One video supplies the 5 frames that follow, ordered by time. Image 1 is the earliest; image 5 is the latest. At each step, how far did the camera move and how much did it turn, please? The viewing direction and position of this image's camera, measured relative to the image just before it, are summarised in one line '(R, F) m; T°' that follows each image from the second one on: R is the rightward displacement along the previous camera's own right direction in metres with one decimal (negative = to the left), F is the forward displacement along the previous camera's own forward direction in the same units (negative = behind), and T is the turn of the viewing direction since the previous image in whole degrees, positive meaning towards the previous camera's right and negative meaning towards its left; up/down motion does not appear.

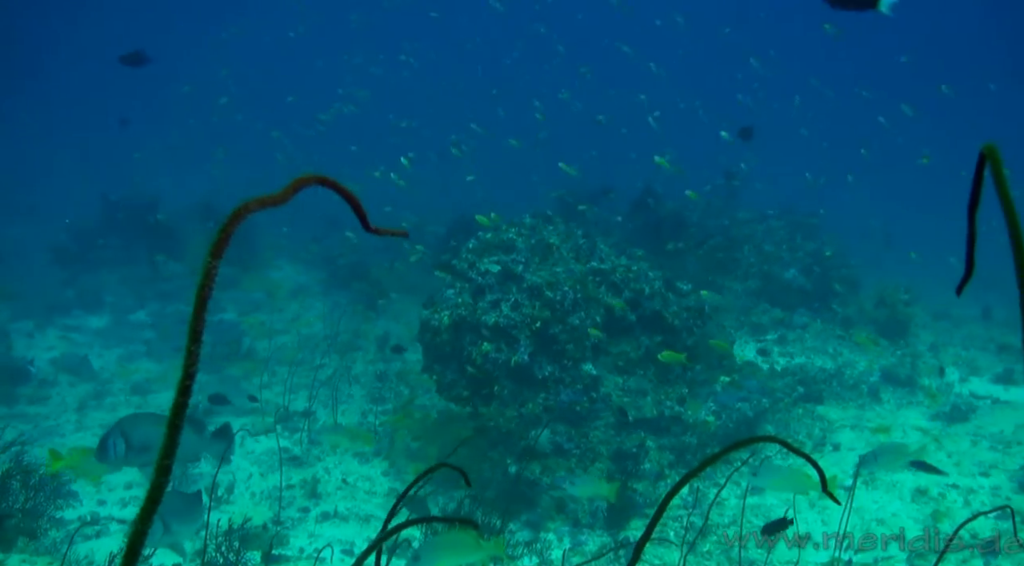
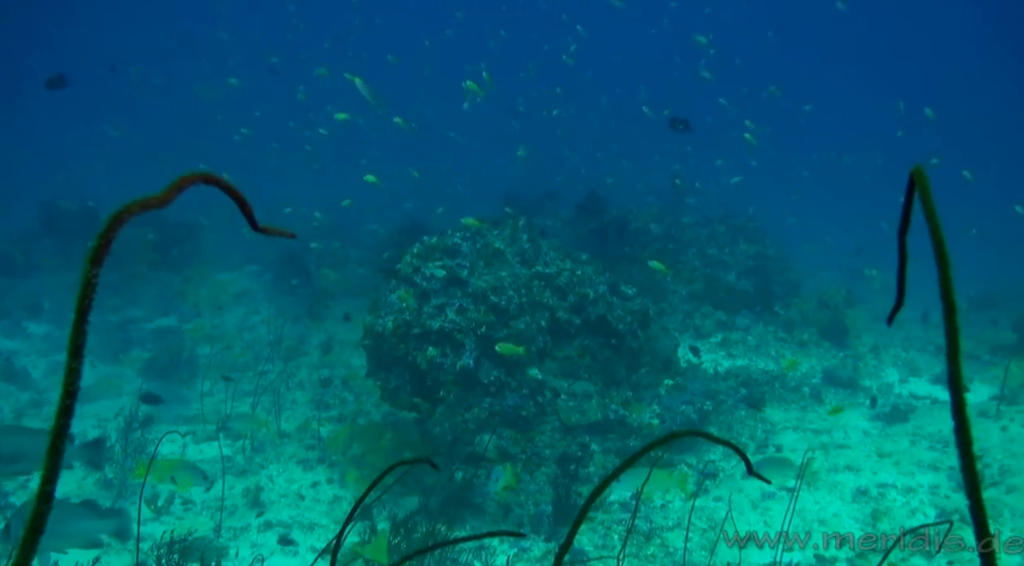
(+3.7, +0.2) m; -10°
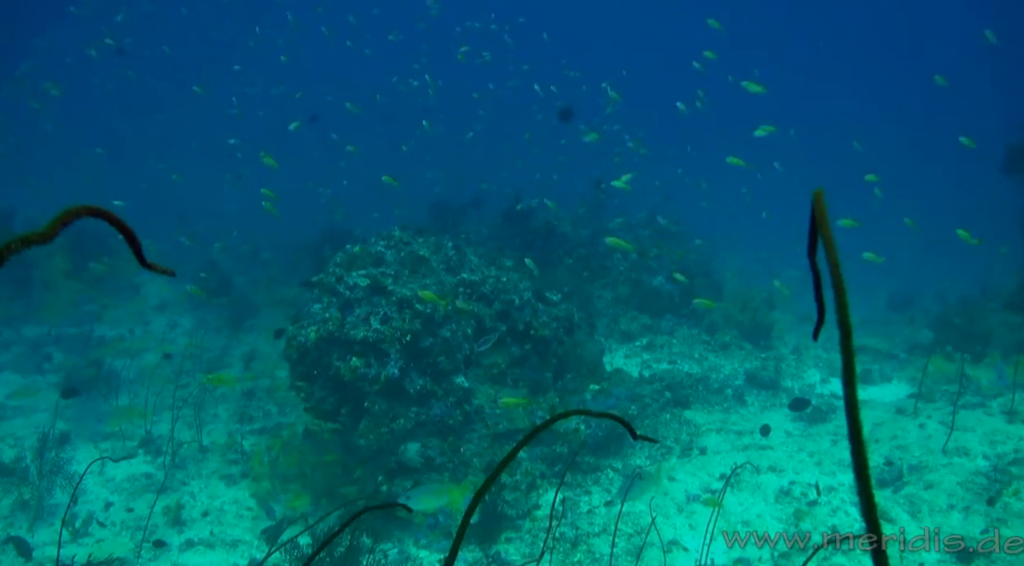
(+0.7, +0.1) m; +2°
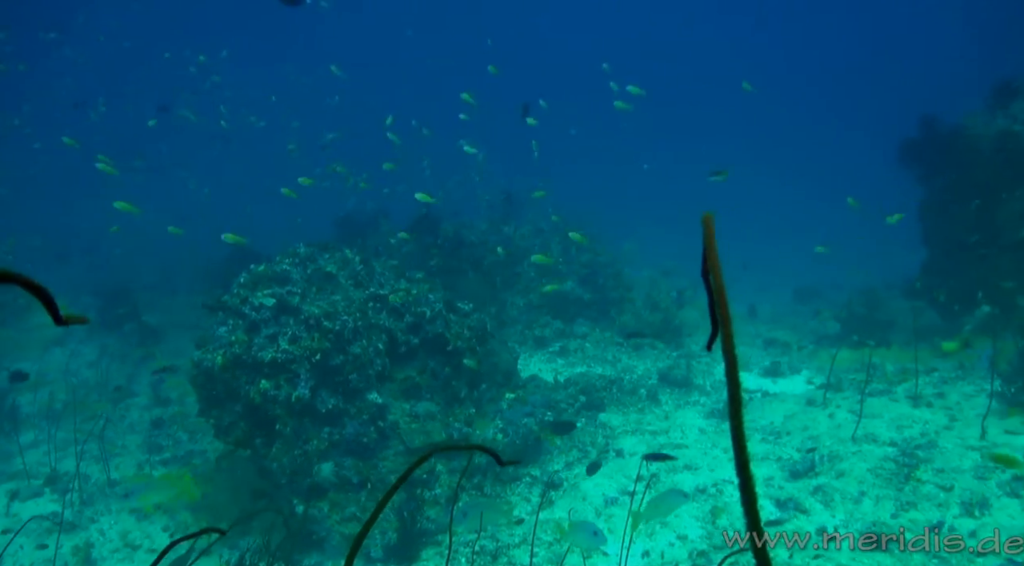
(+0.9, +0.1) m; +3°
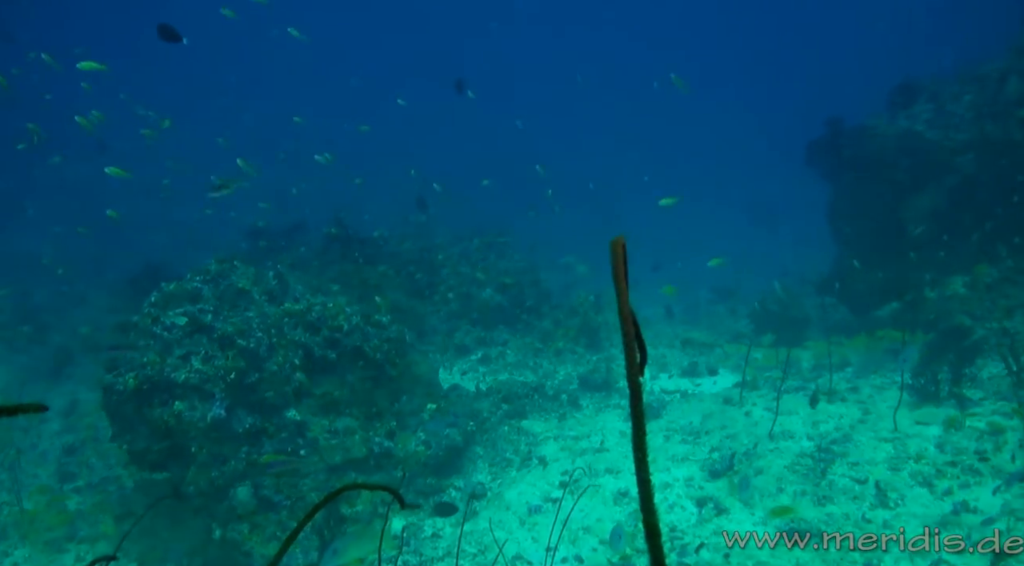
(+0.7, +0.1) m; +3°
